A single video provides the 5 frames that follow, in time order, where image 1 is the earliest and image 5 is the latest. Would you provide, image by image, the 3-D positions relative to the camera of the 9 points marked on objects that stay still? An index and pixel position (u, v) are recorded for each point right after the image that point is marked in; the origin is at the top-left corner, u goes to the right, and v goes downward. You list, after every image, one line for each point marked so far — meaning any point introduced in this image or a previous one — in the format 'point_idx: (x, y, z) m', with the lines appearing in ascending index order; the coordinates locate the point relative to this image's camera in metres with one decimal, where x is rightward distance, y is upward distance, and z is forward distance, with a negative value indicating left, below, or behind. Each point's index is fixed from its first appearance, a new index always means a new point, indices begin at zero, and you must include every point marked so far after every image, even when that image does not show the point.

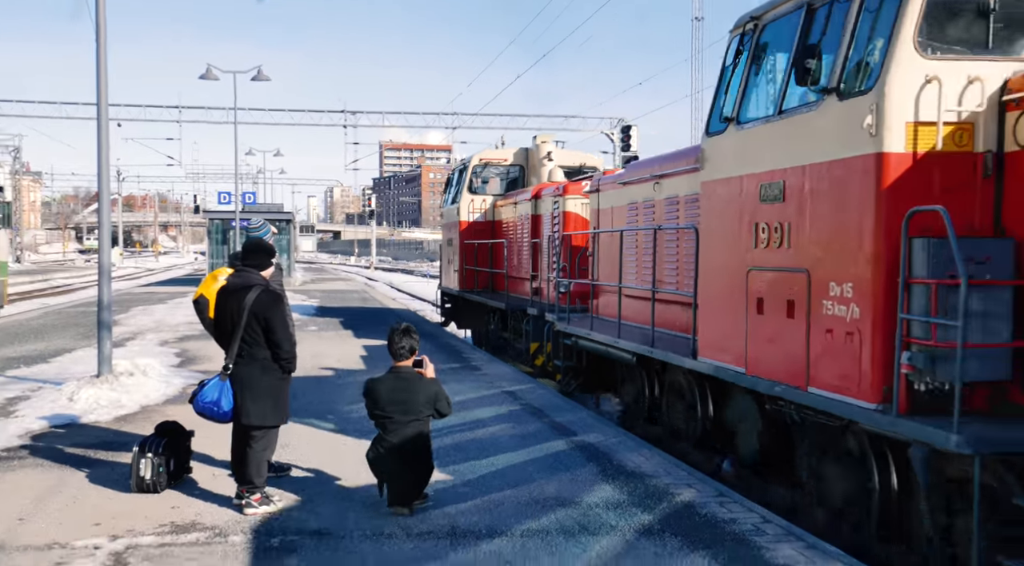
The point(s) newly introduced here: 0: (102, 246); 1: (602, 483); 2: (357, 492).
0: (-3.7, +0.3, +7.8) m
1: (+0.7, -1.6, +6.9) m
2: (-1.2, -1.6, +6.7) m
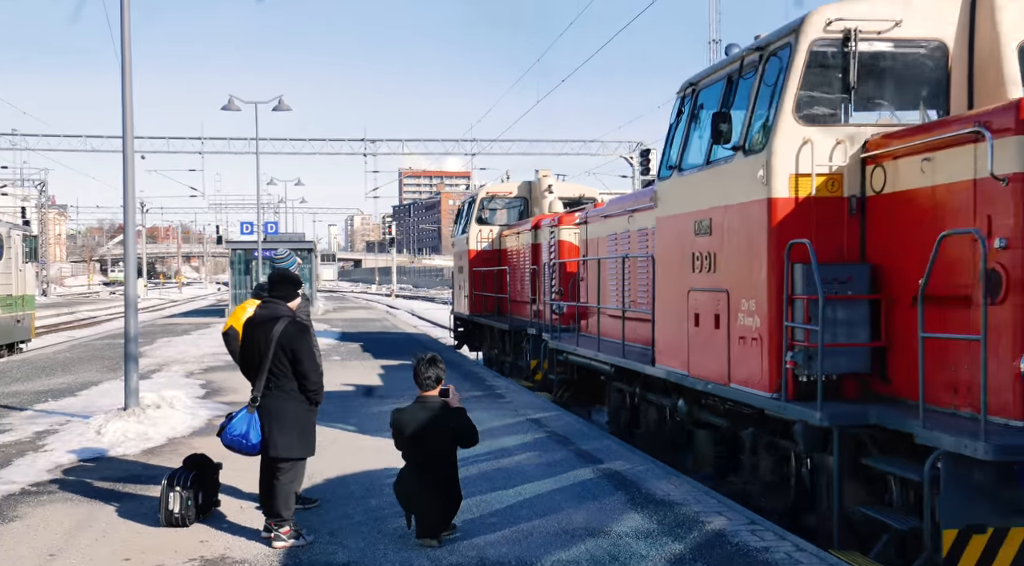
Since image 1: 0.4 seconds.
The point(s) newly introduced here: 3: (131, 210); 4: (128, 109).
0: (-3.5, 0.0, +7.8) m
1: (+0.9, -1.8, +6.8) m
2: (-1.0, -1.9, +6.7) m
3: (-3.5, +0.7, +7.9) m
4: (-3.7, +1.7, +8.4) m
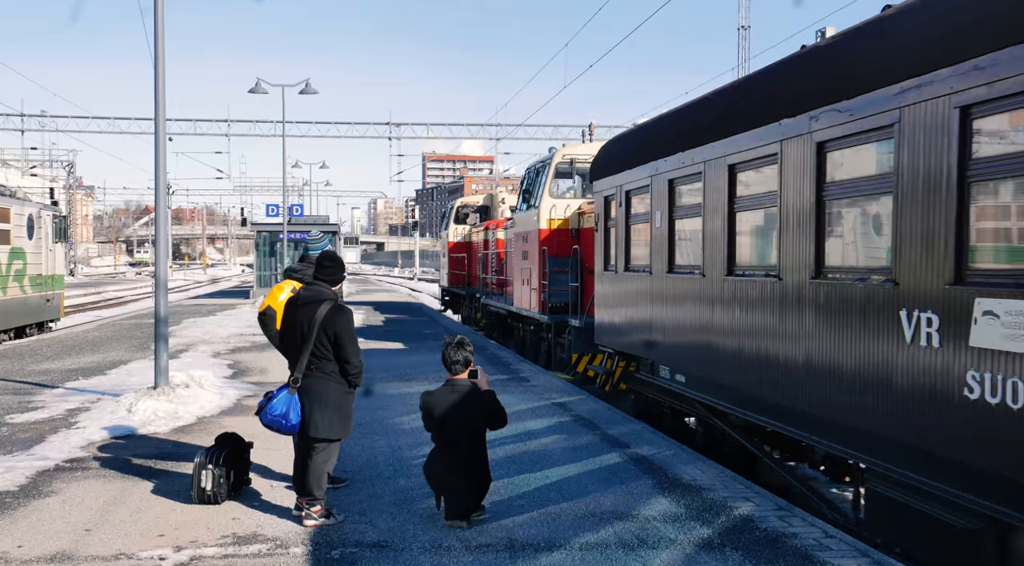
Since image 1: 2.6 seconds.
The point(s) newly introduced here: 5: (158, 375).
0: (-3.2, +0.2, +7.8) m
1: (+1.2, -1.7, +6.8) m
2: (-0.8, -1.7, +6.7) m
3: (-3.3, +0.9, +8.0) m
4: (-3.5, +1.9, +8.4) m
5: (-3.7, -1.0, +8.9) m
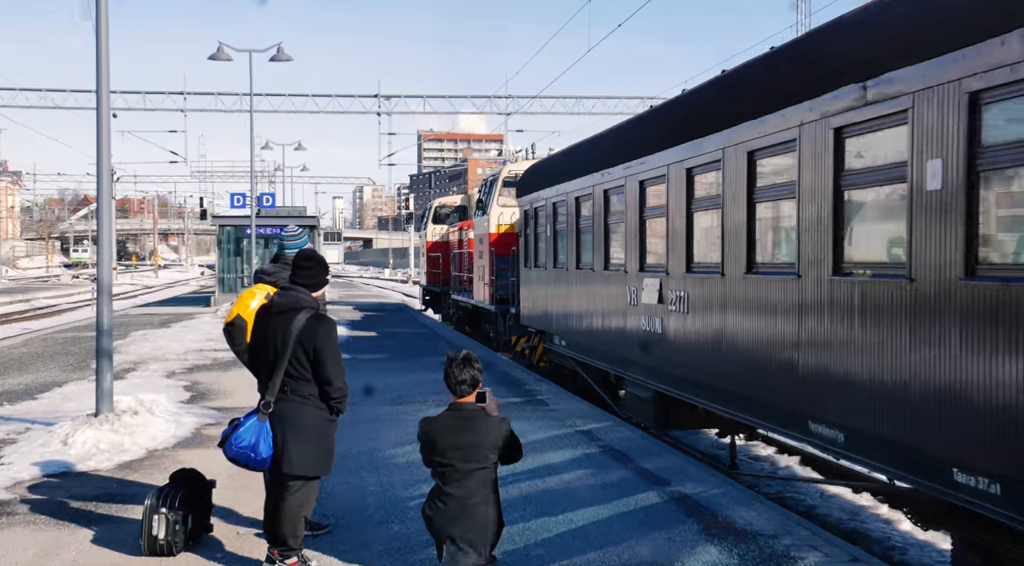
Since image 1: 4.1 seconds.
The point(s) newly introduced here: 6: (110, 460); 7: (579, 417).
0: (-3.1, +0.2, +6.5) m
1: (+1.3, -1.7, +5.6) m
2: (-0.6, -1.8, +5.4) m
3: (-3.2, +0.8, +6.6) m
4: (-3.4, +1.8, +7.1) m
5: (-3.6, -1.0, +7.6) m
6: (-3.2, -1.4, +6.8) m
7: (+0.6, -1.3, +9.2) m
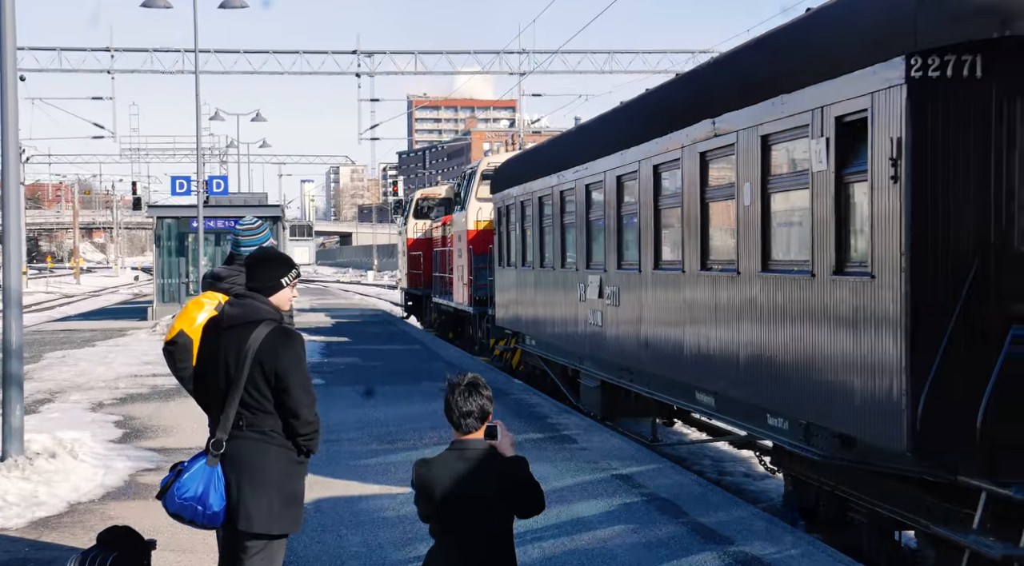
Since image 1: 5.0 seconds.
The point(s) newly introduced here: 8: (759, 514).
0: (-3.0, +0.1, +5.2) m
1: (+1.4, -1.8, +4.3) m
2: (-0.5, -1.8, +4.1) m
3: (-3.1, +0.8, +5.3) m
4: (-3.3, +1.8, +5.7) m
5: (-3.5, -1.0, +6.3) m
6: (-3.1, -1.4, +5.4) m
7: (+0.6, -1.3, +8.0) m
8: (+1.5, -1.5, +5.9) m
